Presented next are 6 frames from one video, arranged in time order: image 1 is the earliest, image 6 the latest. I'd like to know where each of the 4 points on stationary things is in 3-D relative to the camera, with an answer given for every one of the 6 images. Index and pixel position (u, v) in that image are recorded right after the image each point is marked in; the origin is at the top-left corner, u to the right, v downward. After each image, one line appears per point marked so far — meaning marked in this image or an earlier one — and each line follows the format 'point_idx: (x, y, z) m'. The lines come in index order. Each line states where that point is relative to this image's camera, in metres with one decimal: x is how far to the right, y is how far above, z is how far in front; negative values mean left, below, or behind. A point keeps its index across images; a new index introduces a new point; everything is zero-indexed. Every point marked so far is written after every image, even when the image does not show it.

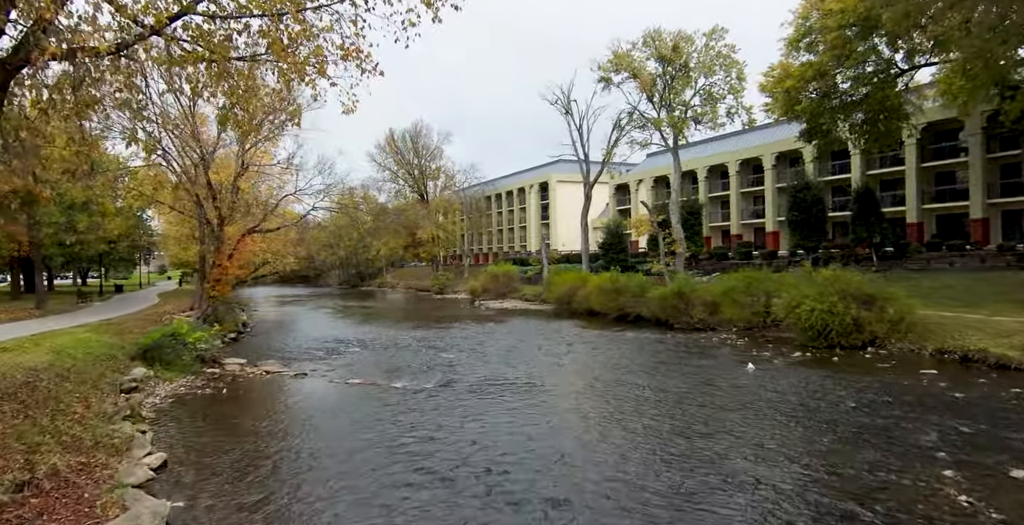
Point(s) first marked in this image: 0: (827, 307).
0: (+9.6, -1.4, +18.1) m
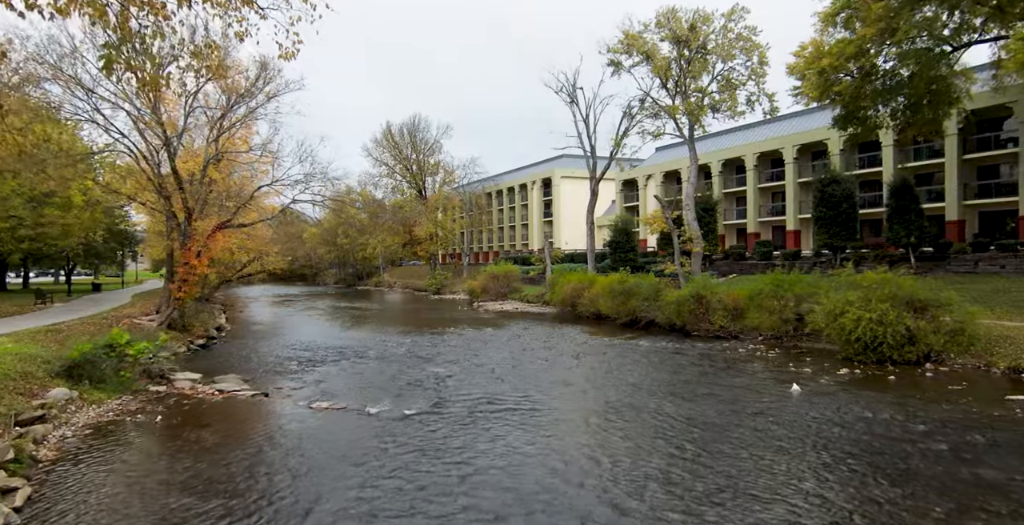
0: (+9.6, -1.4, +15.7) m
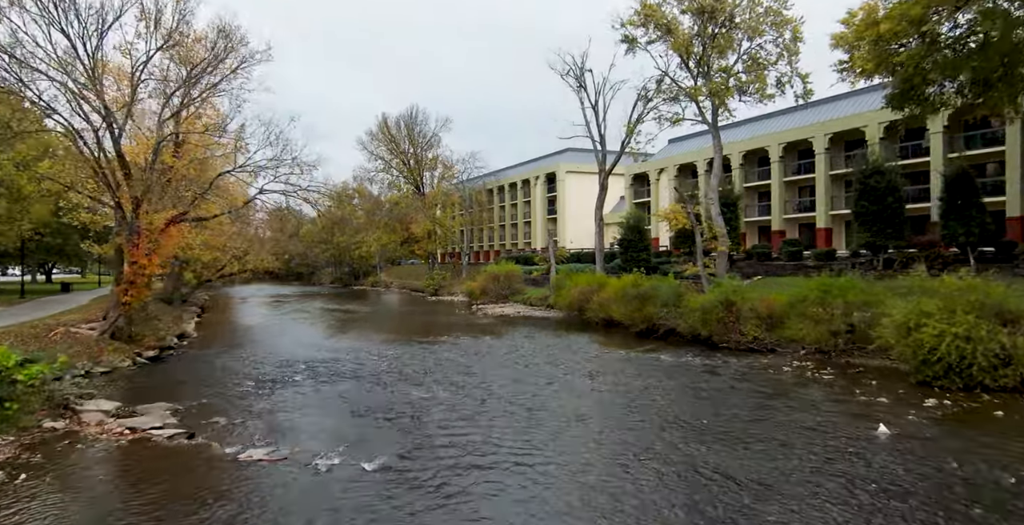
0: (+9.6, -1.5, +12.7) m
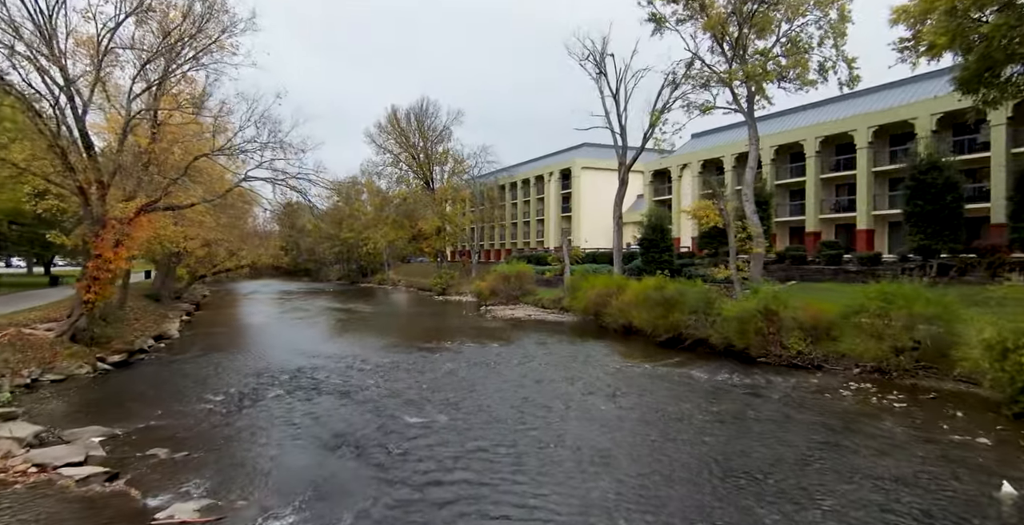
0: (+9.8, -1.6, +10.3) m
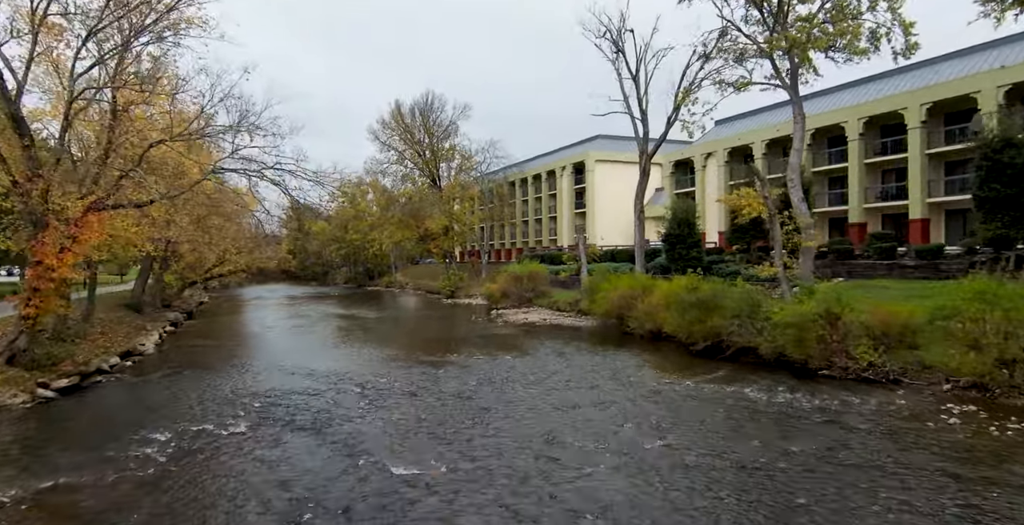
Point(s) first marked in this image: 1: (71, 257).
0: (+10.0, -1.4, +7.6) m
1: (-10.4, +0.1, +13.8) m
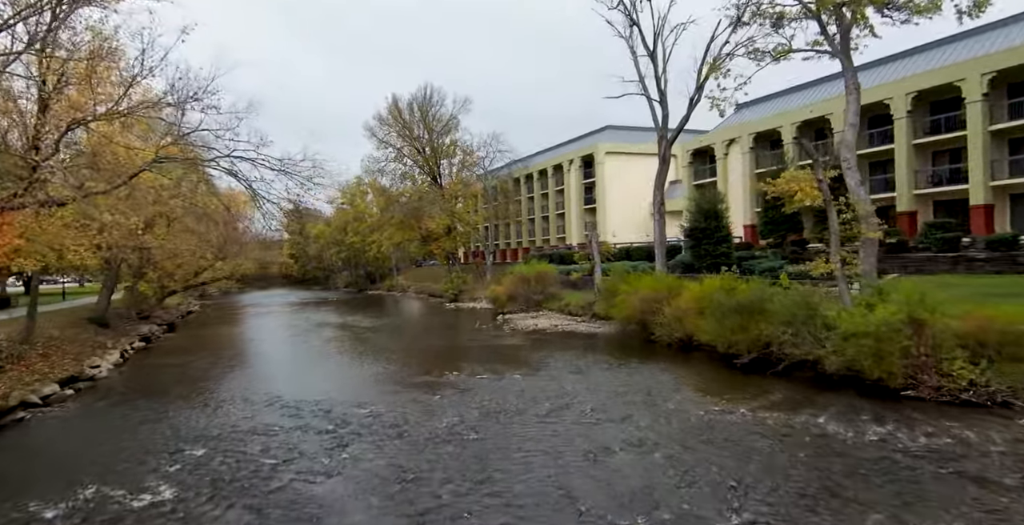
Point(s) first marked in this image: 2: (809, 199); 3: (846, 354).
0: (+10.2, -1.3, +4.7) m
1: (-10.3, -0.2, +11.1) m
2: (+8.6, +2.0, +18.5) m
3: (+7.2, -1.9, +12.8) m
